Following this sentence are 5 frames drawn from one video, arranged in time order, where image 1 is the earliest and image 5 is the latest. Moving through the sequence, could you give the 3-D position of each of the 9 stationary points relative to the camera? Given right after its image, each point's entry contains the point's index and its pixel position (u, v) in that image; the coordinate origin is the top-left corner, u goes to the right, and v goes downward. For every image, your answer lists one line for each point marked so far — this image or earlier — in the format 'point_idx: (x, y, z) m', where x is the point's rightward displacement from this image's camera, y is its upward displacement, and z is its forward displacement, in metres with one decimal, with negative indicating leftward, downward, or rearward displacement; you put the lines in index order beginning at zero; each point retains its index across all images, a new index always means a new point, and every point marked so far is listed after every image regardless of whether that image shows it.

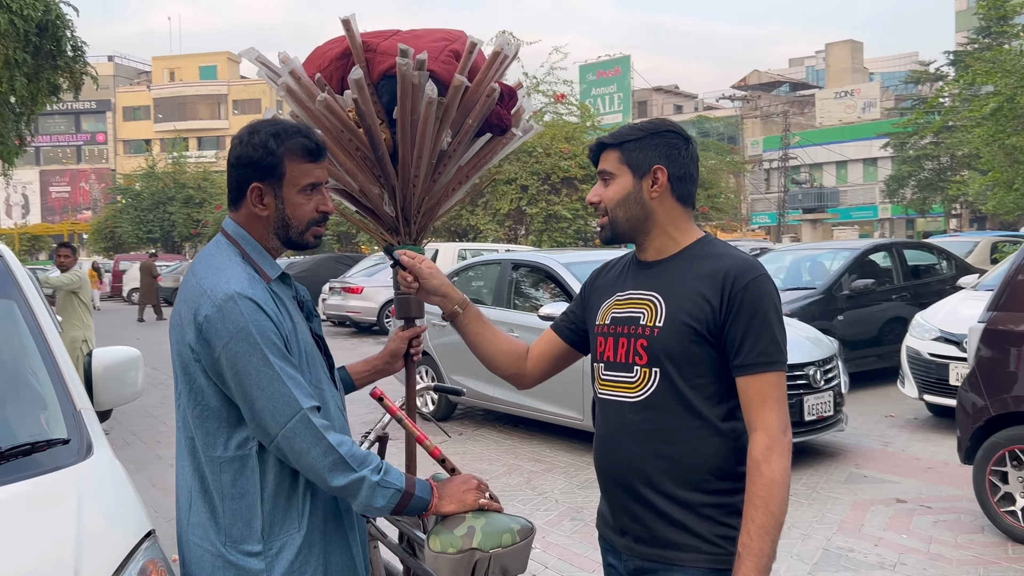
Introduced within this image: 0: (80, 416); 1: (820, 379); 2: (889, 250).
0: (-1.1, -0.3, +2.2) m
1: (+1.9, -0.6, +5.5) m
2: (+3.7, +0.4, +8.9) m
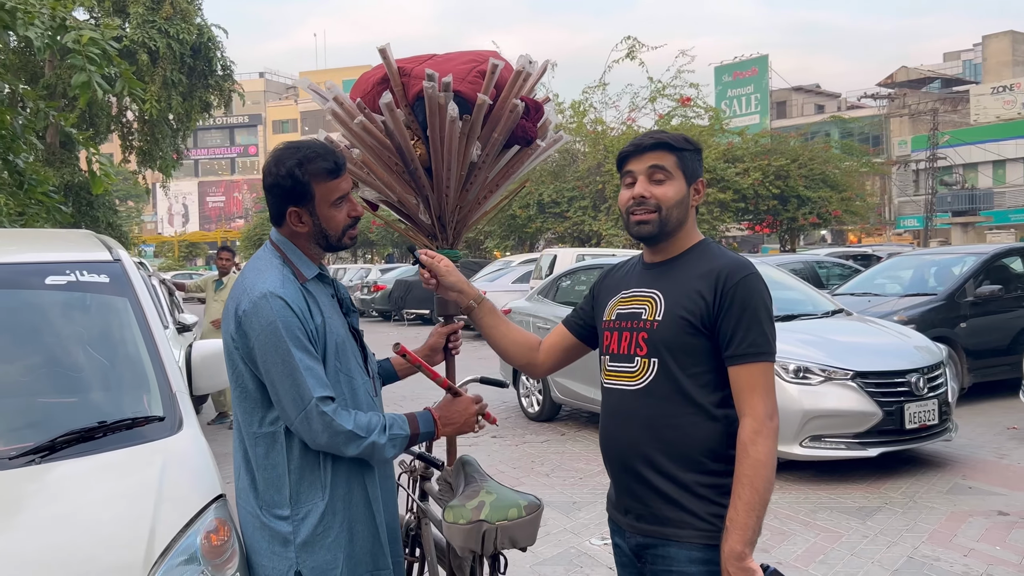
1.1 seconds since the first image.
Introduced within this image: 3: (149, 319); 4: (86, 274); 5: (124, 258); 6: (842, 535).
0: (-1.0, -0.3, +2.6) m
1: (+2.5, -0.6, +5.4) m
2: (+4.8, +0.3, +8.5) m
3: (-1.1, -0.1, +2.8) m
4: (-1.4, 0.0, +2.9) m
5: (-1.3, +0.1, +3.1) m
6: (+1.6, -1.2, +4.3) m
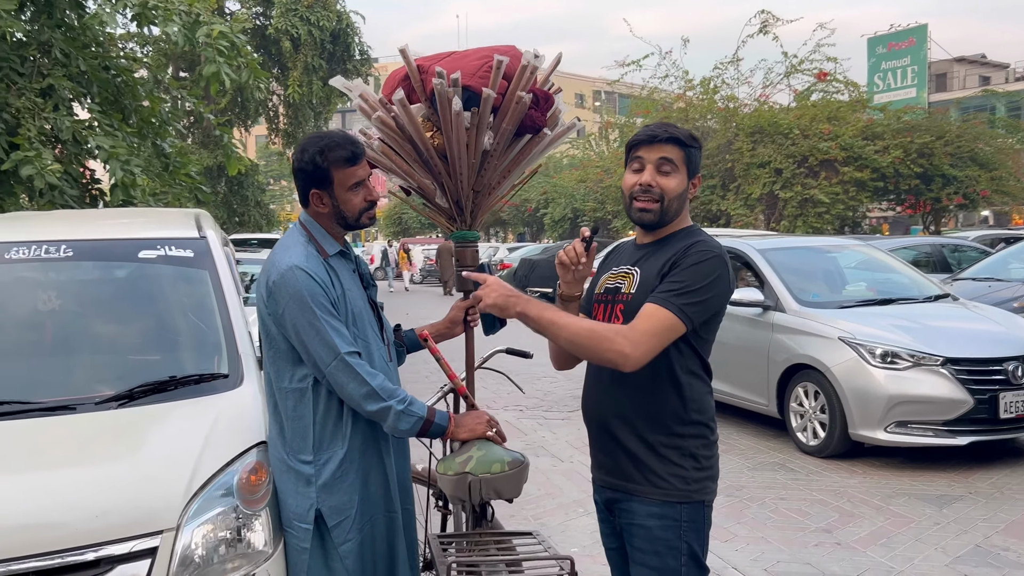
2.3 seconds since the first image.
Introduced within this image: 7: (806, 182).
0: (-0.9, -0.2, +2.9) m
1: (+2.9, -0.5, +5.2) m
2: (+5.7, +0.4, +7.8) m
3: (-1.0, 0.0, +3.2) m
4: (-1.2, +0.1, +3.3) m
5: (-1.2, +0.2, +3.5) m
6: (+1.9, -1.1, +4.3) m
7: (+5.9, +2.1, +18.0) m
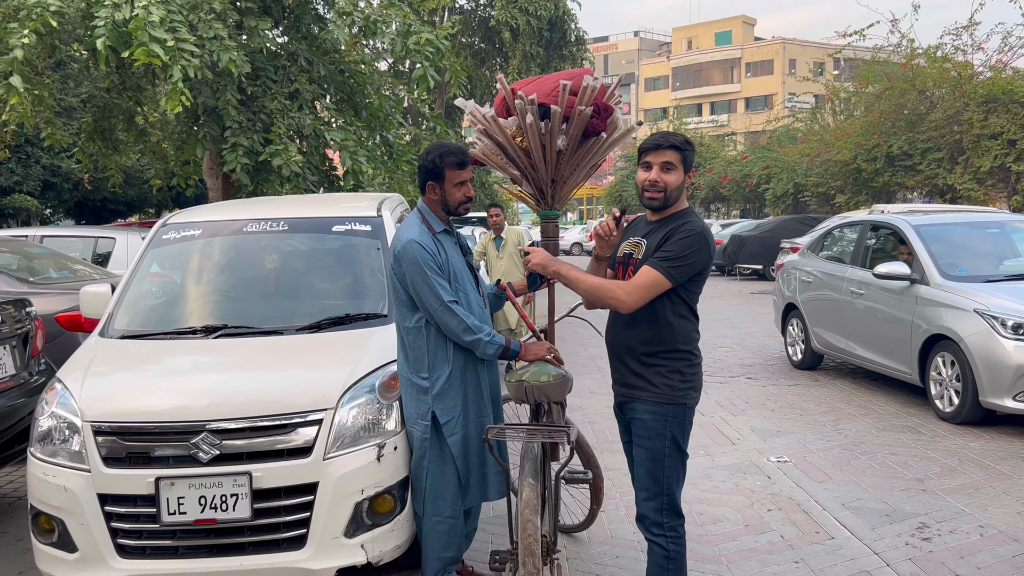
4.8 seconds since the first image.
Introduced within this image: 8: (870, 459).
0: (-0.5, -0.1, +3.9) m
1: (+3.8, -0.4, +5.2) m
2: (+7.1, +0.6, +7.0) m
3: (-0.5, +0.2, +4.2) m
4: (-0.7, +0.3, +4.4) m
5: (-0.6, +0.4, +4.5) m
6: (+2.5, -1.0, +4.6) m
7: (+9.9, +2.5, +16.8) m
8: (+2.0, -1.0, +5.0) m
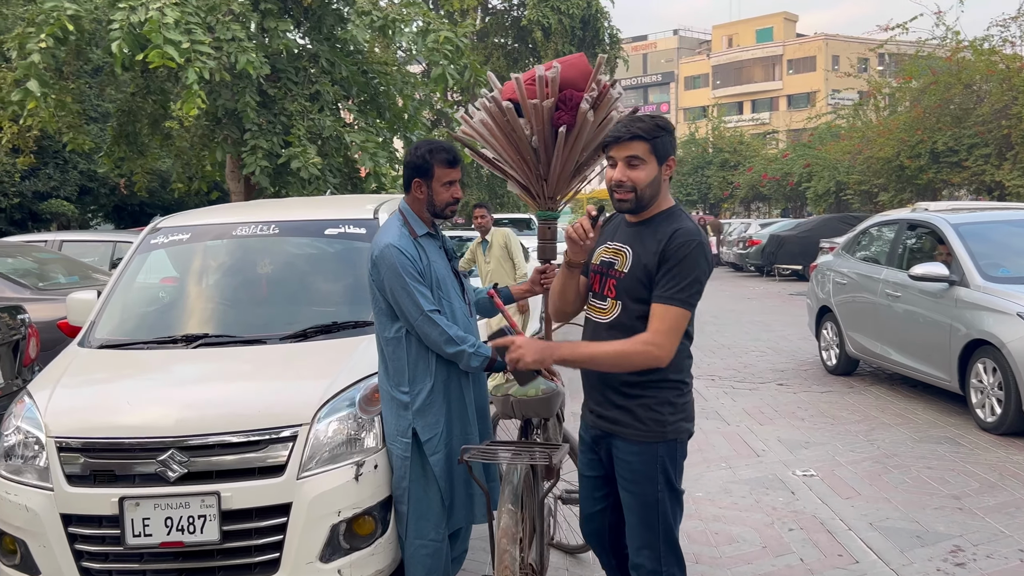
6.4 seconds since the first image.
0: (-0.5, -0.1, +3.7) m
1: (+3.8, -0.4, +4.8) m
2: (+7.3, +0.6, +6.5) m
3: (-0.5, +0.1, +4.1) m
4: (-0.7, +0.3, +4.2) m
5: (-0.6, +0.4, +4.3) m
6: (+2.6, -1.0, +4.2) m
7: (+10.4, +2.5, +16.1) m
8: (+2.0, -1.0, +4.7) m
